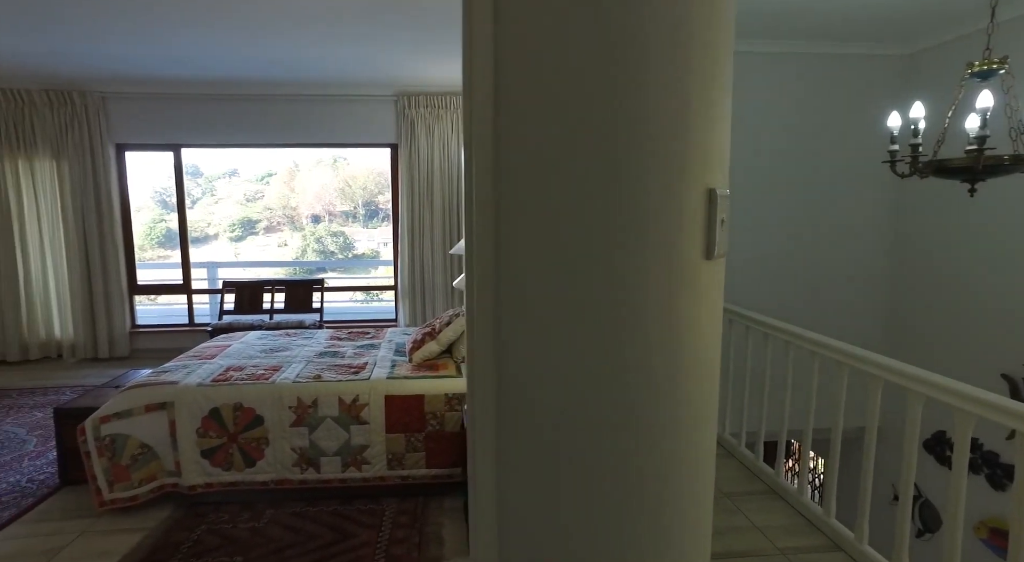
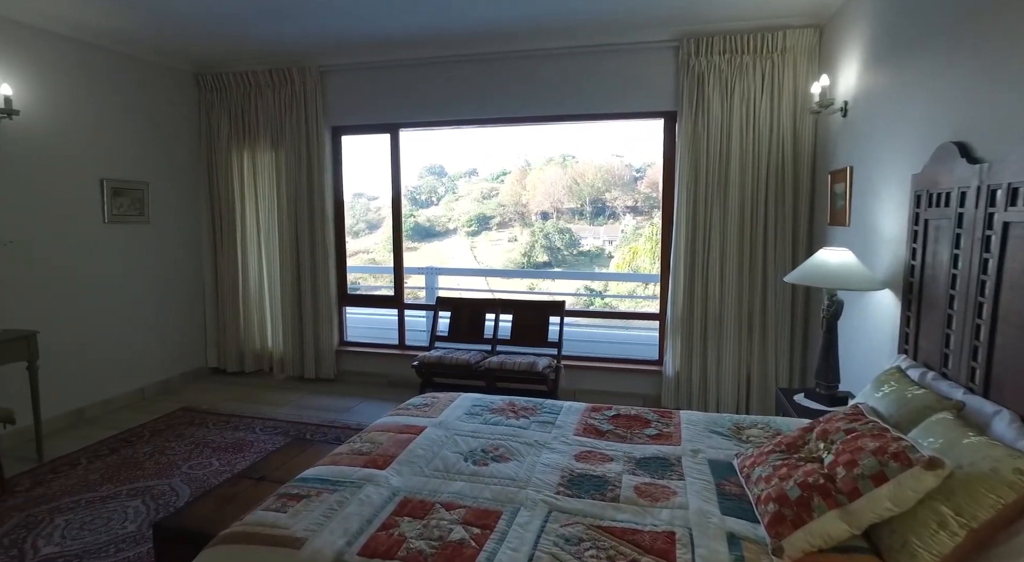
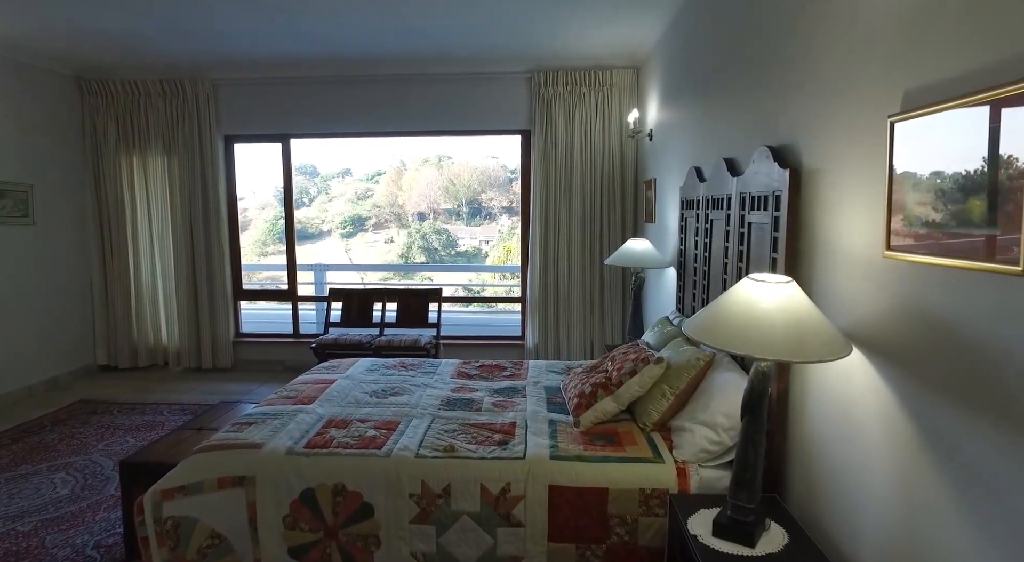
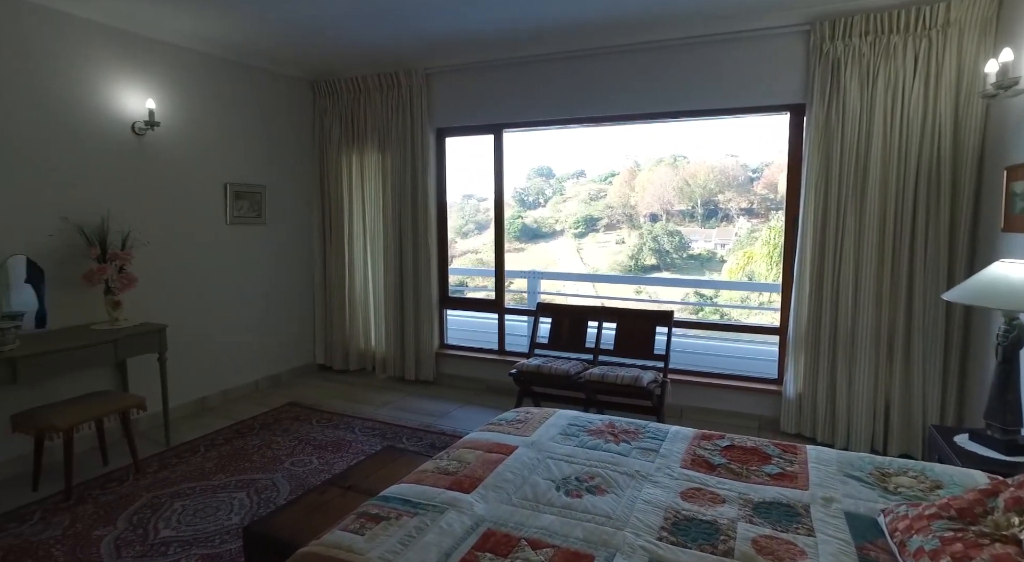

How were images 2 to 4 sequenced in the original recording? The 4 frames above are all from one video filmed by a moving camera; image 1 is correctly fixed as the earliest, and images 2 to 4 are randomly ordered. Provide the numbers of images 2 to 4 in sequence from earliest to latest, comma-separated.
3, 2, 4
